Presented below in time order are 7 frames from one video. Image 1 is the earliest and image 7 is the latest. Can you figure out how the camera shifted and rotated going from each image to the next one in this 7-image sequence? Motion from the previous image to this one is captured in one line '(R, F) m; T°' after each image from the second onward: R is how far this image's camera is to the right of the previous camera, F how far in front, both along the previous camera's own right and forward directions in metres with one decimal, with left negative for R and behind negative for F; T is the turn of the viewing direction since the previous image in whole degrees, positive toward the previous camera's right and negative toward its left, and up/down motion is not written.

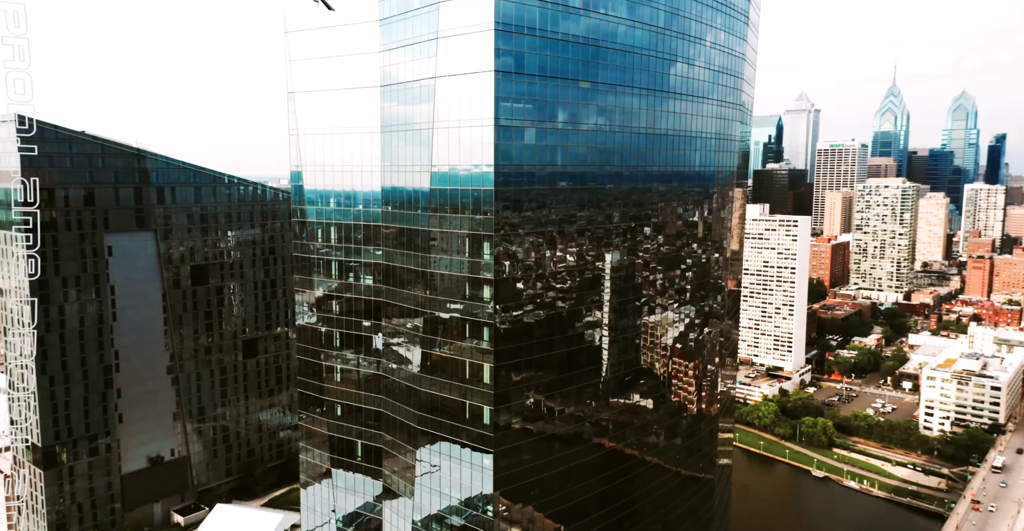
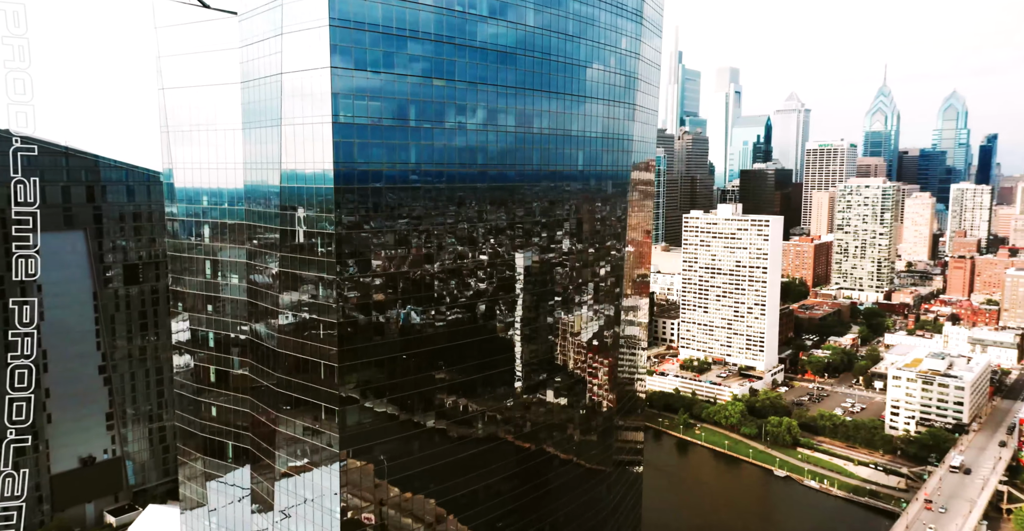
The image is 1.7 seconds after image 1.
(+4.1, +0.2) m; 0°
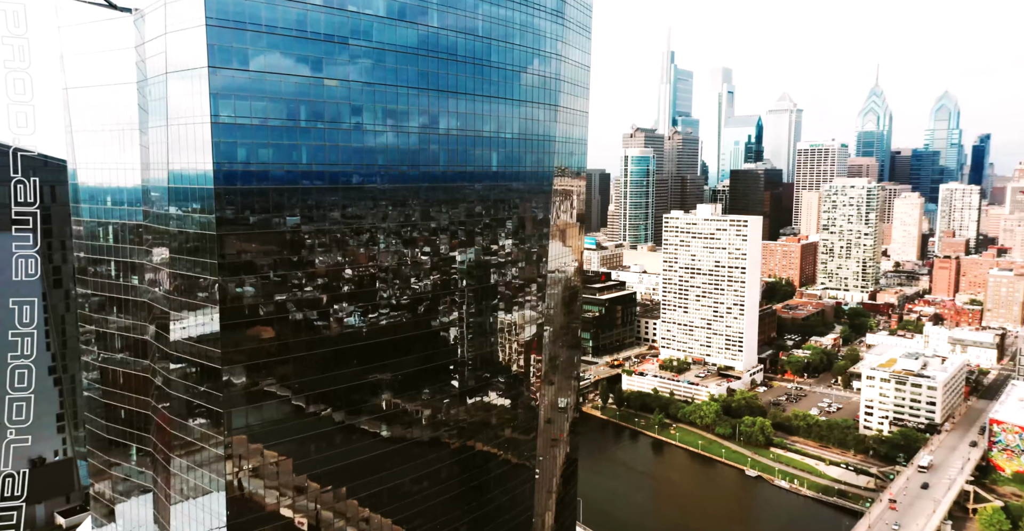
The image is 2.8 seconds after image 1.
(+3.0, +0.1) m; 0°
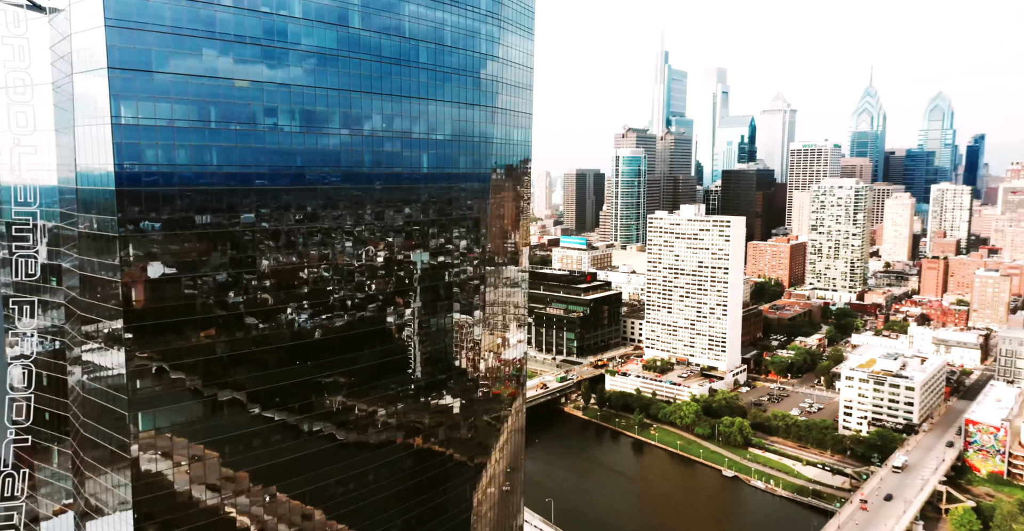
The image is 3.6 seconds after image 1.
(+2.5, 0.0) m; 0°
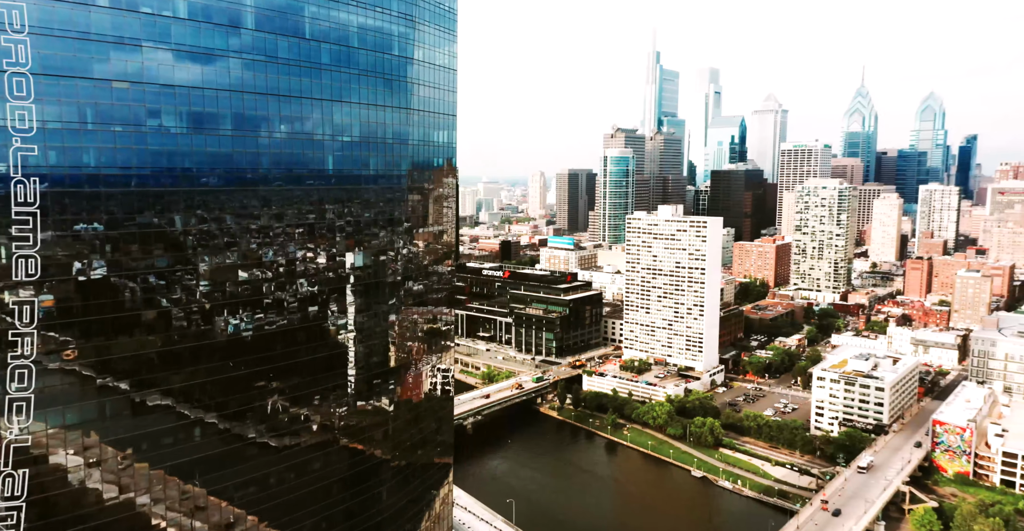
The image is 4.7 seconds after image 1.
(+3.3, 0.0) m; 0°
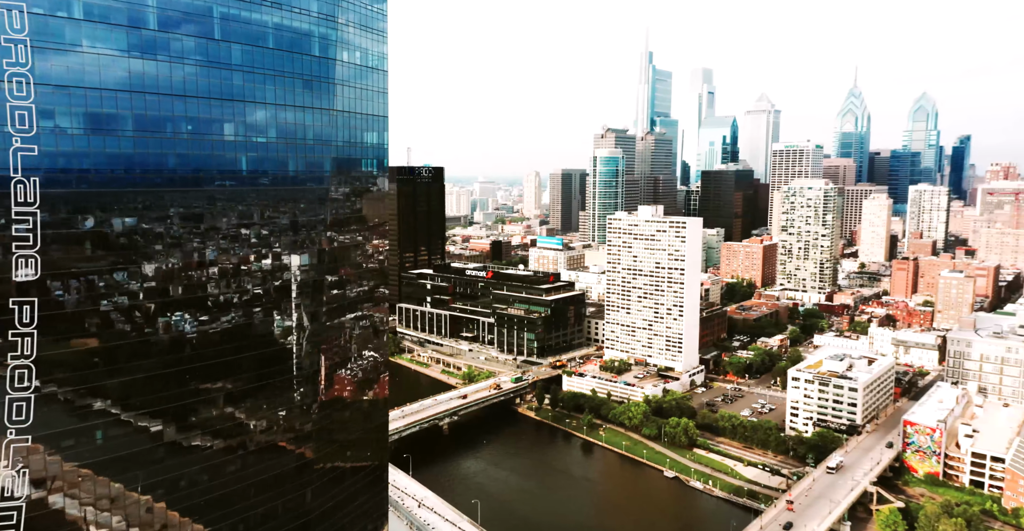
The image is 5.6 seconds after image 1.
(+3.0, 0.0) m; 0°
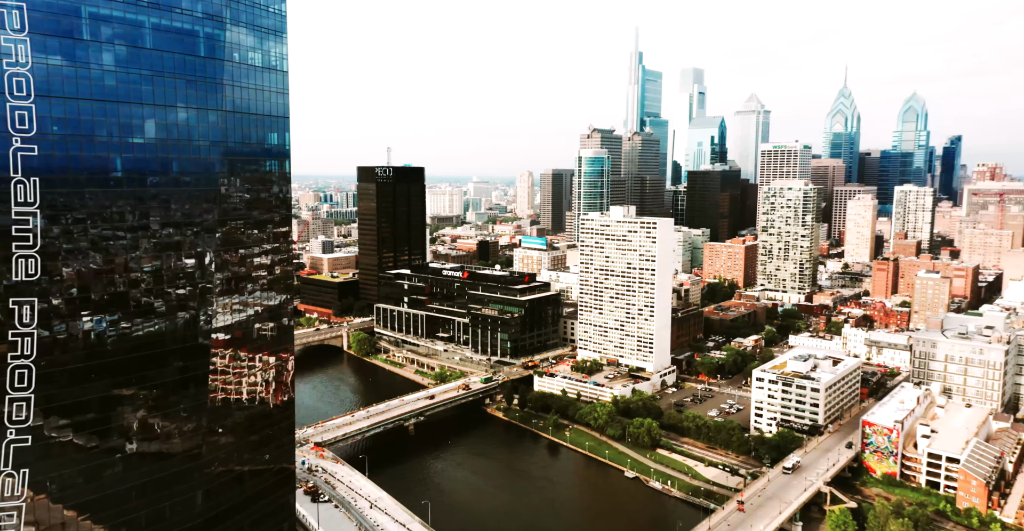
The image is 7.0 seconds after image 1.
(+4.3, 0.0) m; 0°
